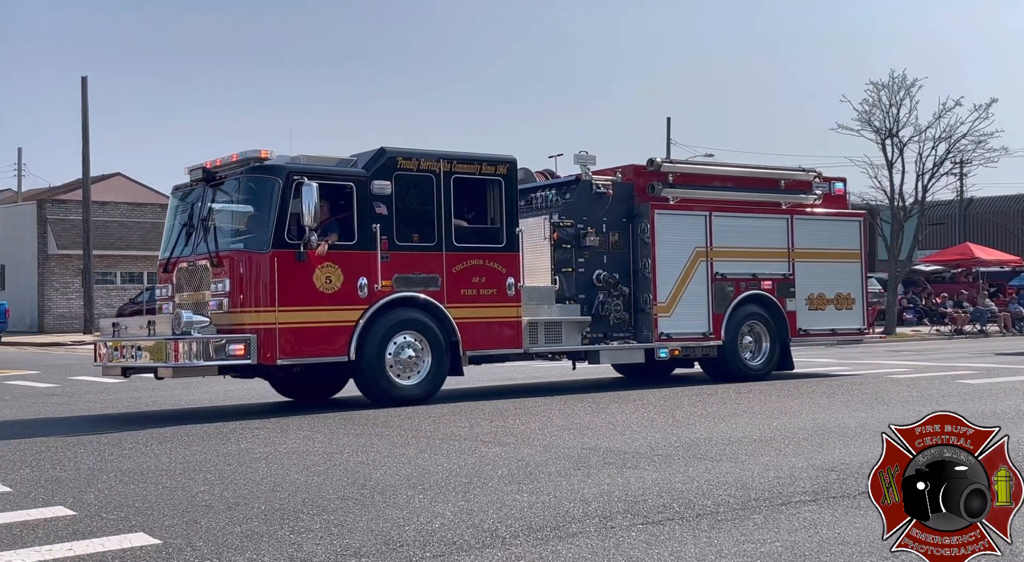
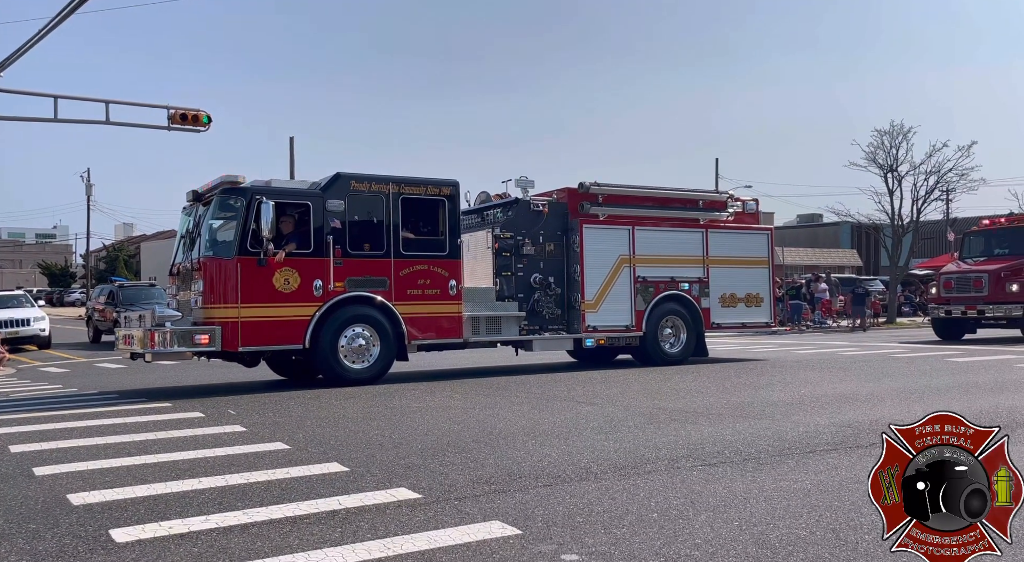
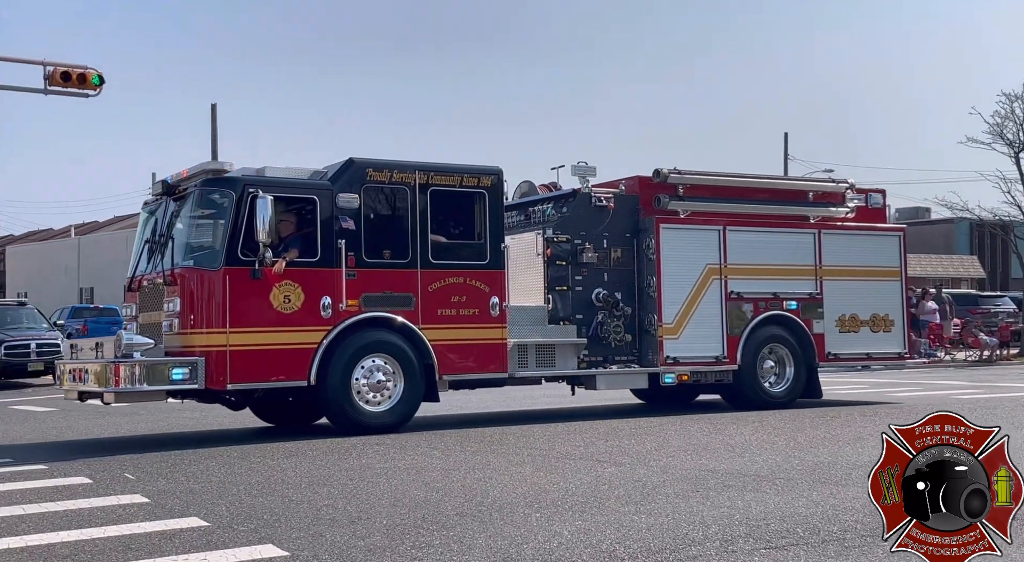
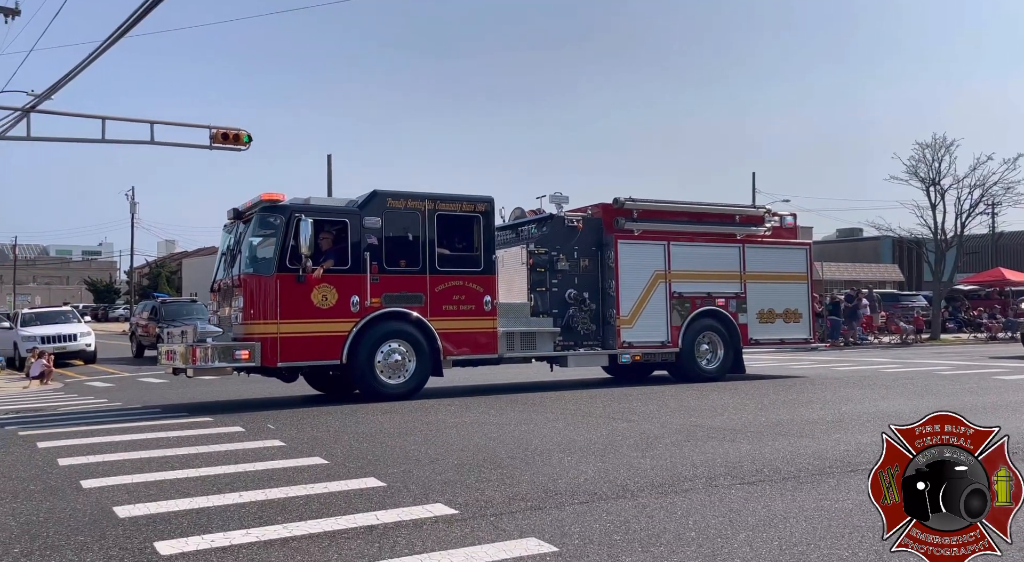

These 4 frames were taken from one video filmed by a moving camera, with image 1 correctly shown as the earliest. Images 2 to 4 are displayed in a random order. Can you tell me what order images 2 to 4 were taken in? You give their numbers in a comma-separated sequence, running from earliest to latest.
3, 4, 2
